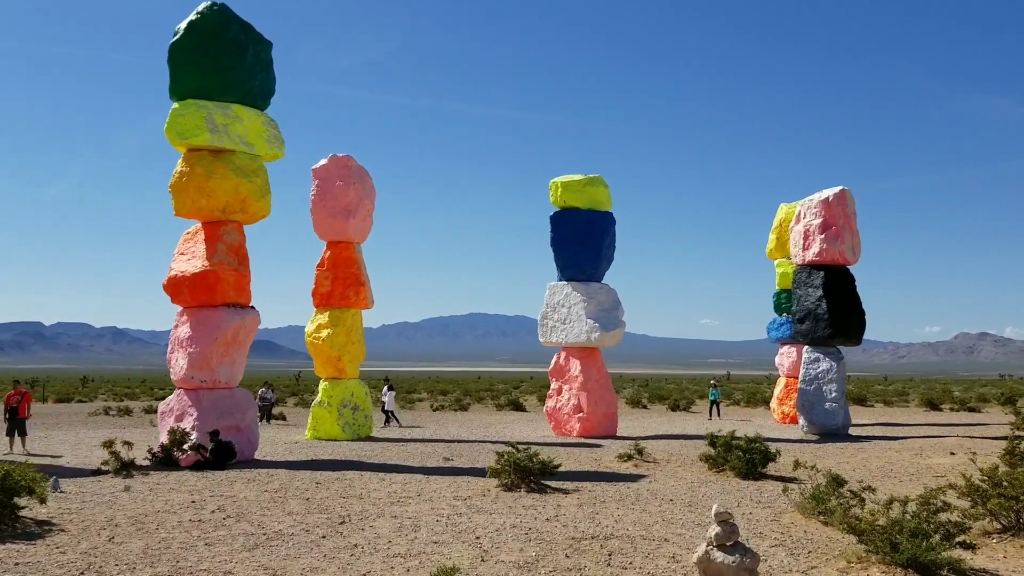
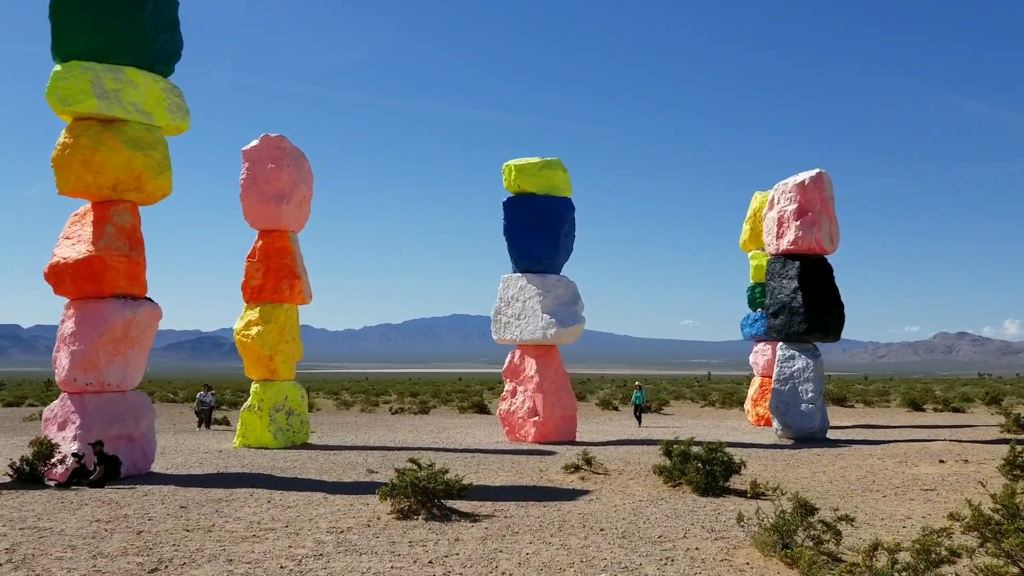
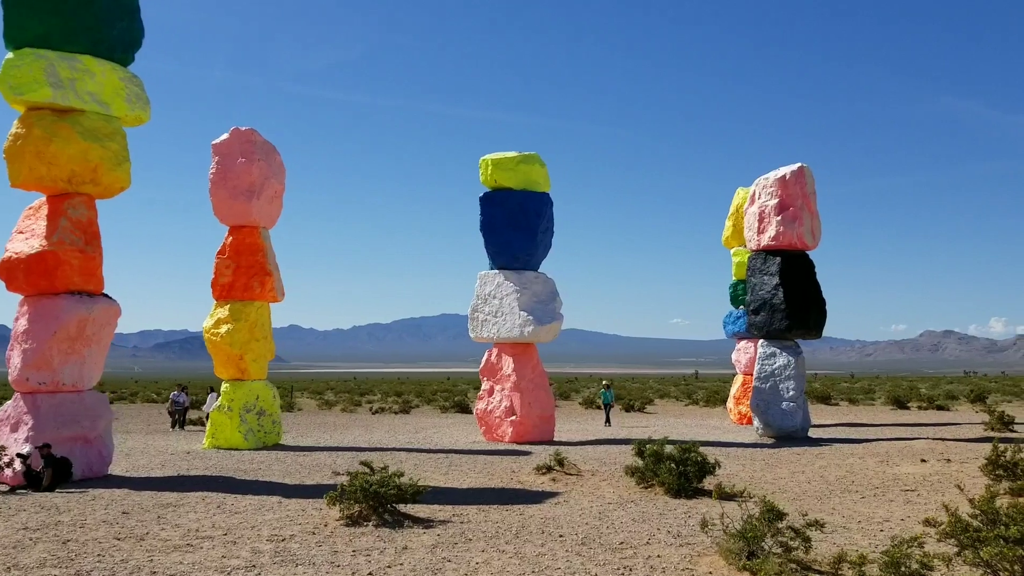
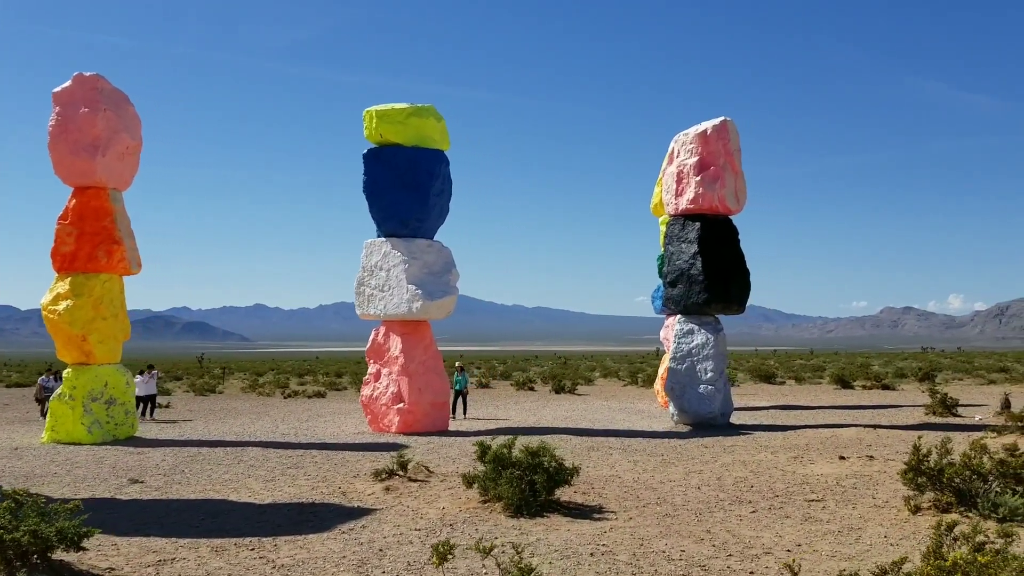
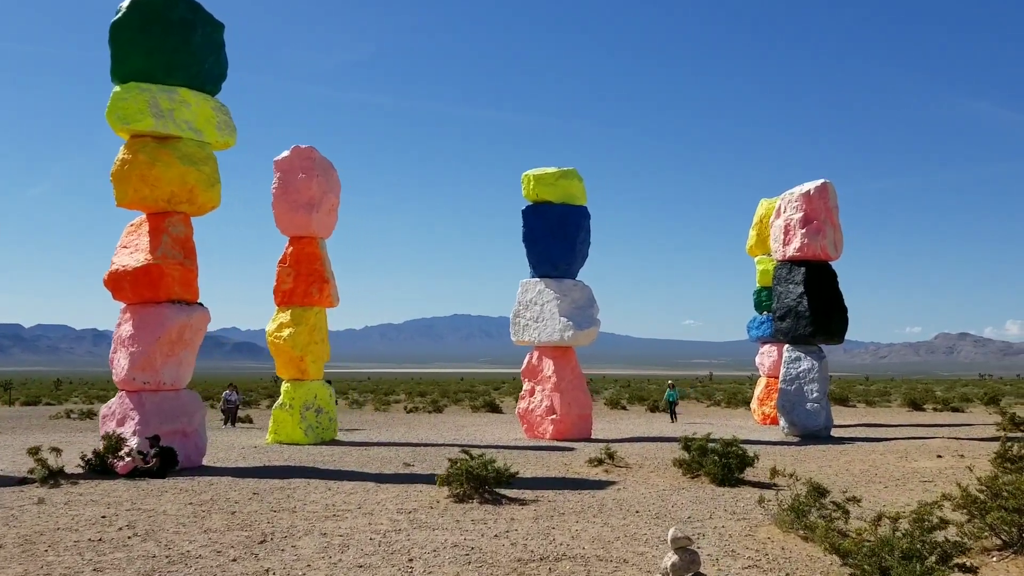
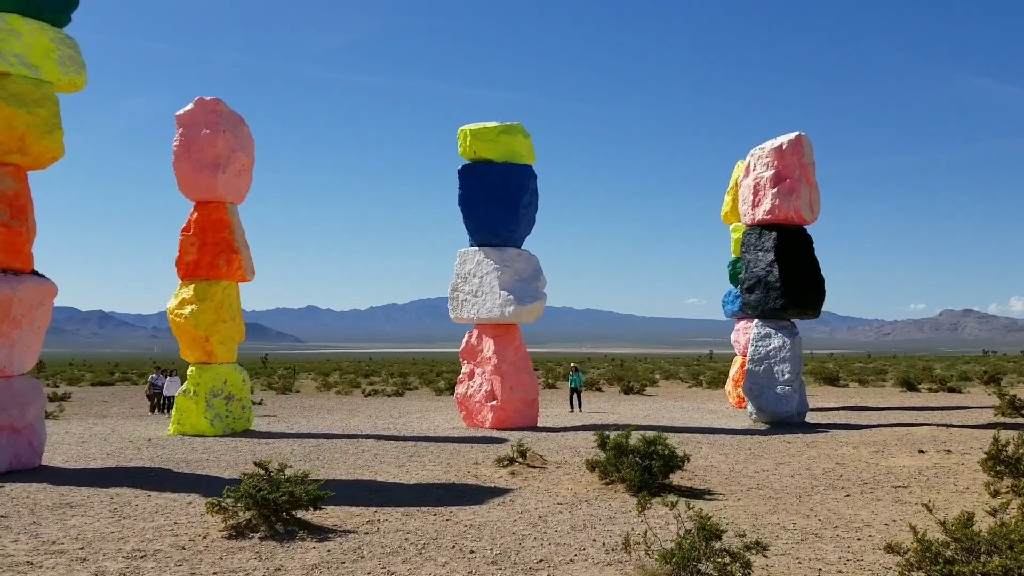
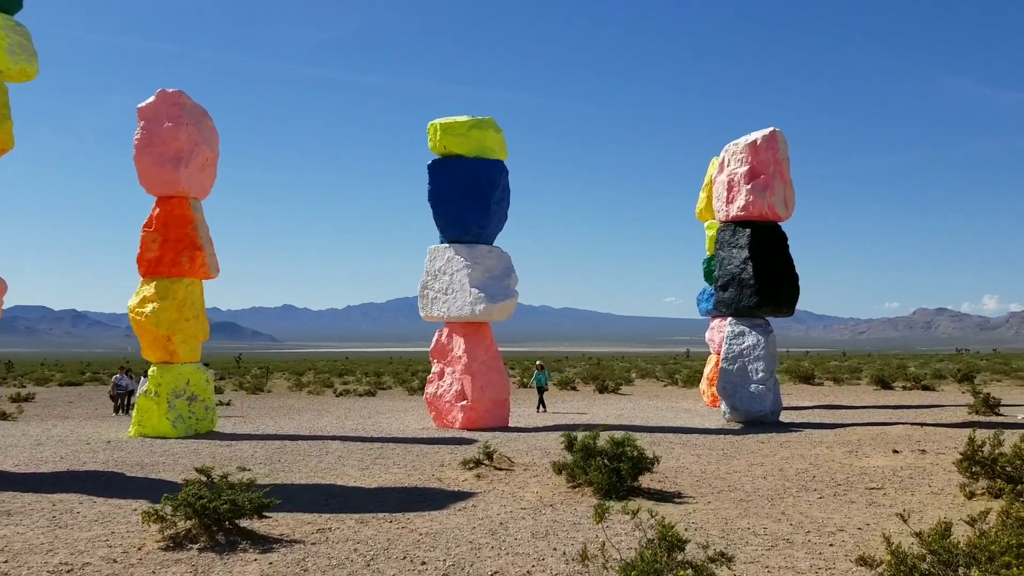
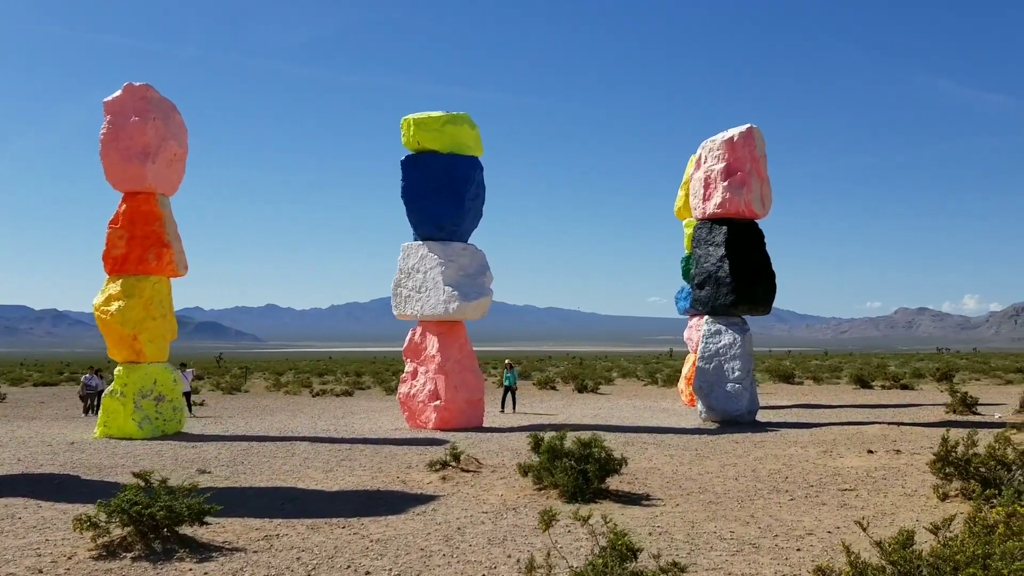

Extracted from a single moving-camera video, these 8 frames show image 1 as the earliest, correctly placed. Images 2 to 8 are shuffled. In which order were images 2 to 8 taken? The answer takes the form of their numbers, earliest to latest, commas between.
5, 2, 3, 6, 7, 8, 4
